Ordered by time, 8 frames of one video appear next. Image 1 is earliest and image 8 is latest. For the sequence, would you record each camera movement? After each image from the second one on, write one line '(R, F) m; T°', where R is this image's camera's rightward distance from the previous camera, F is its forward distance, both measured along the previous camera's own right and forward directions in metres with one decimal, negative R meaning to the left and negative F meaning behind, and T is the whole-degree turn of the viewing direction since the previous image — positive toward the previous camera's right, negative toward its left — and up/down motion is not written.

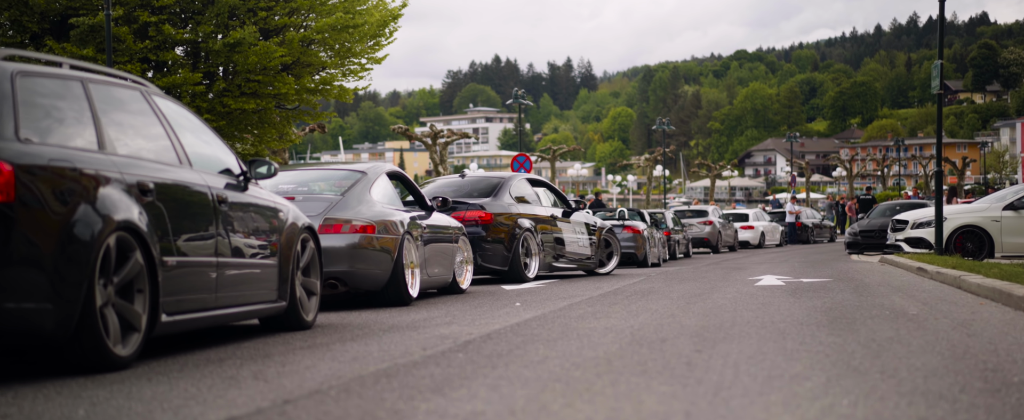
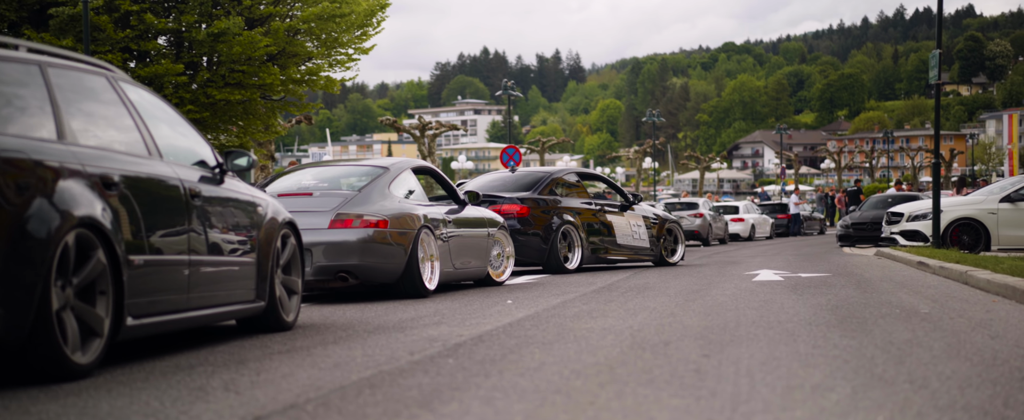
(0.0, +0.4) m; +1°
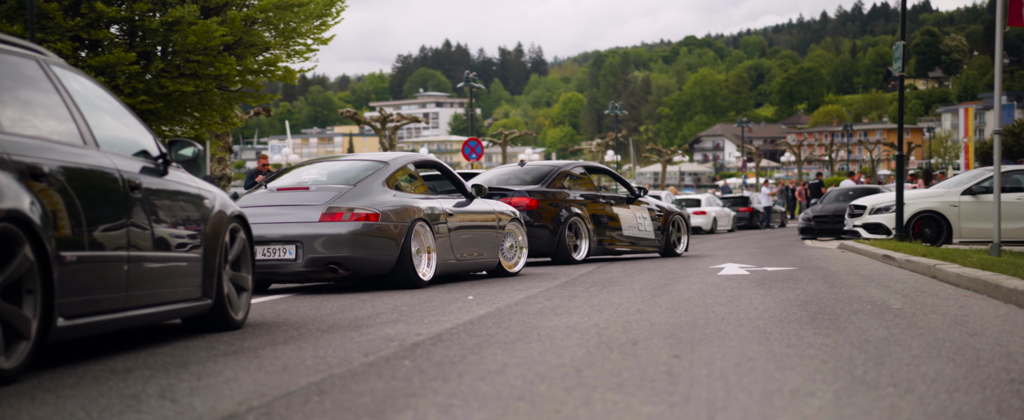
(0.0, +0.3) m; +2°
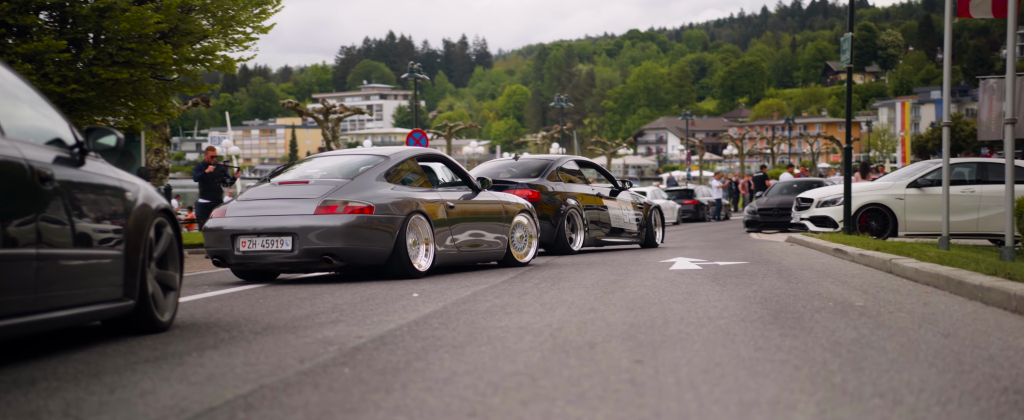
(0.0, +0.4) m; +4°
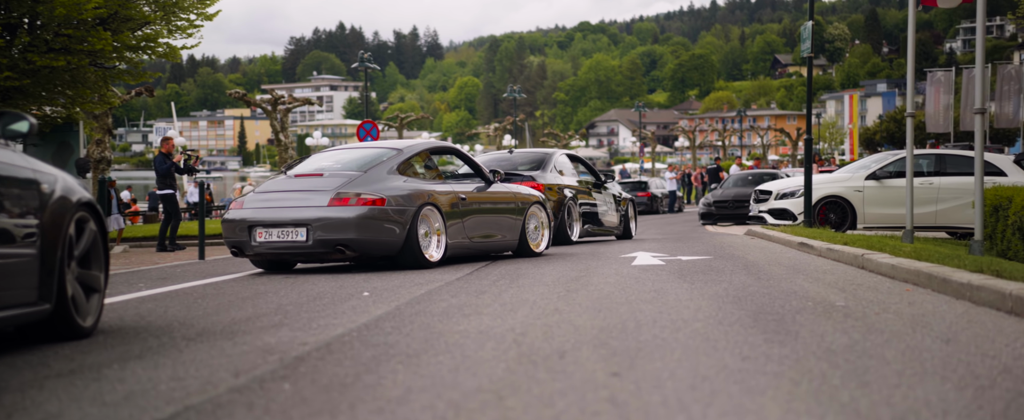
(0.0, +0.5) m; +3°
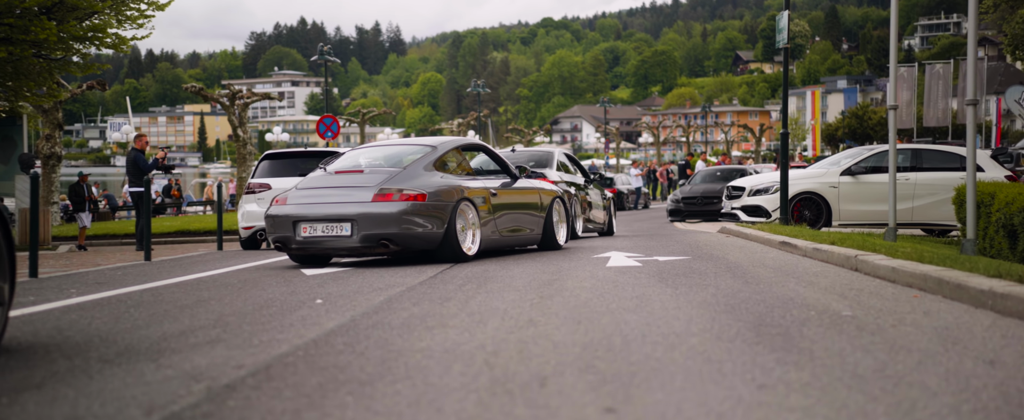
(0.0, +0.7) m; +2°
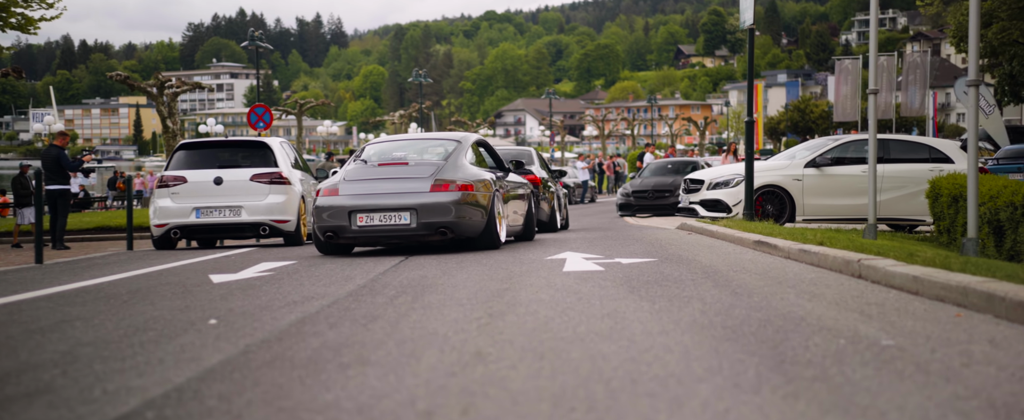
(0.0, +1.3) m; +4°
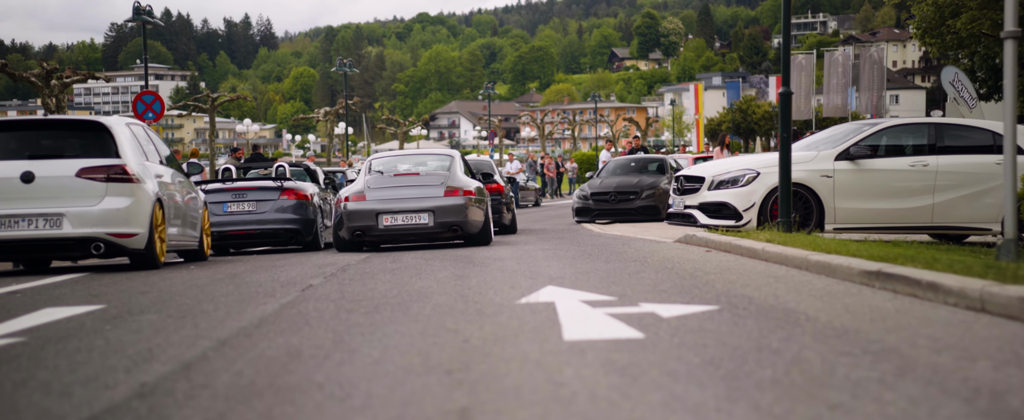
(-0.1, +4.0) m; +4°
